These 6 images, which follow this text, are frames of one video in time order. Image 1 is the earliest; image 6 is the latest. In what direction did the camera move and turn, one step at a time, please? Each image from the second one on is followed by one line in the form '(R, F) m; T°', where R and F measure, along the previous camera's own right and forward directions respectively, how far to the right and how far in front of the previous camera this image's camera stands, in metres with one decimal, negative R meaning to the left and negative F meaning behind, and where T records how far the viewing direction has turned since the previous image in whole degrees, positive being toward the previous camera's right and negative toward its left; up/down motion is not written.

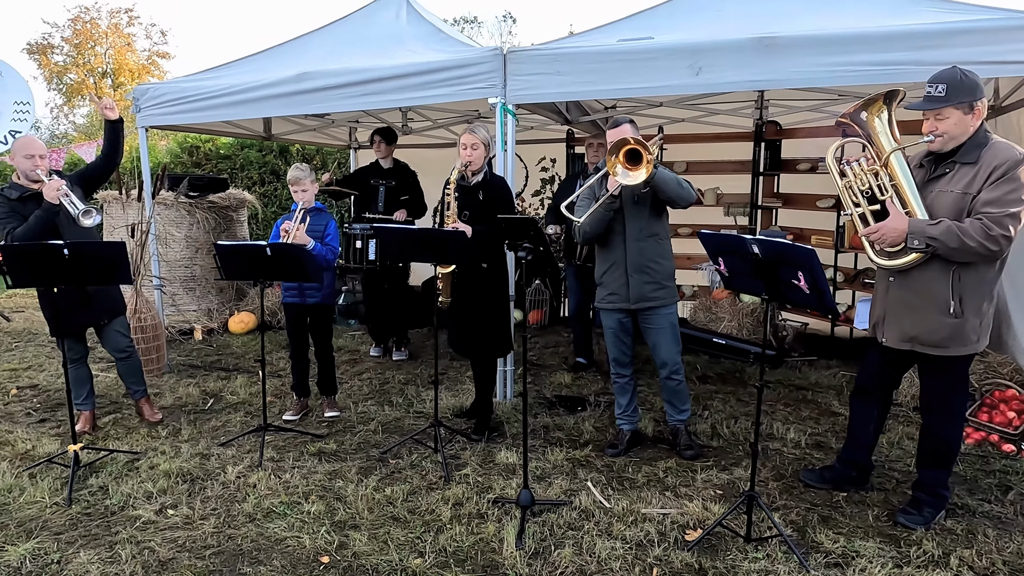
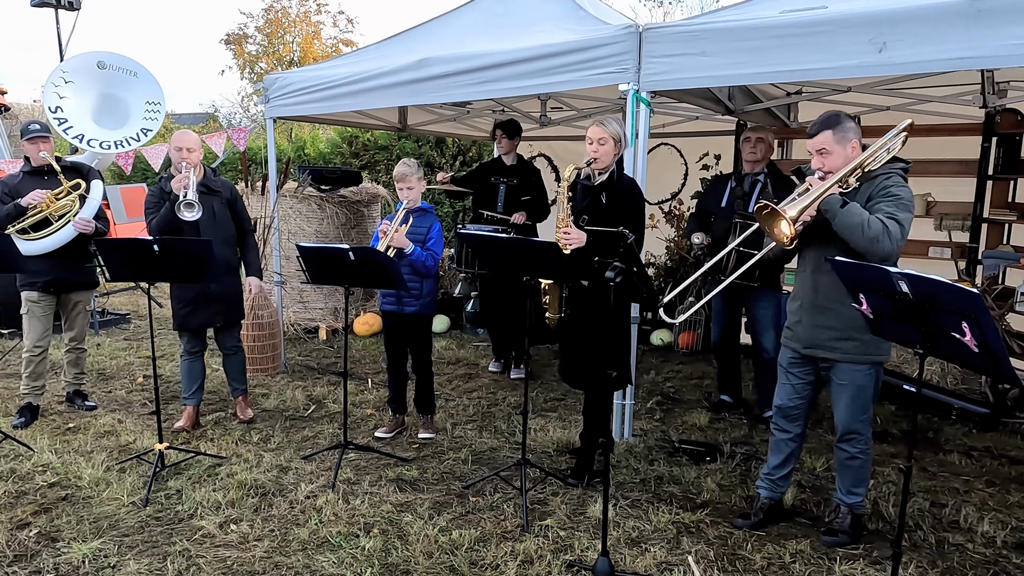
(+0.4, +0.5) m; -15°
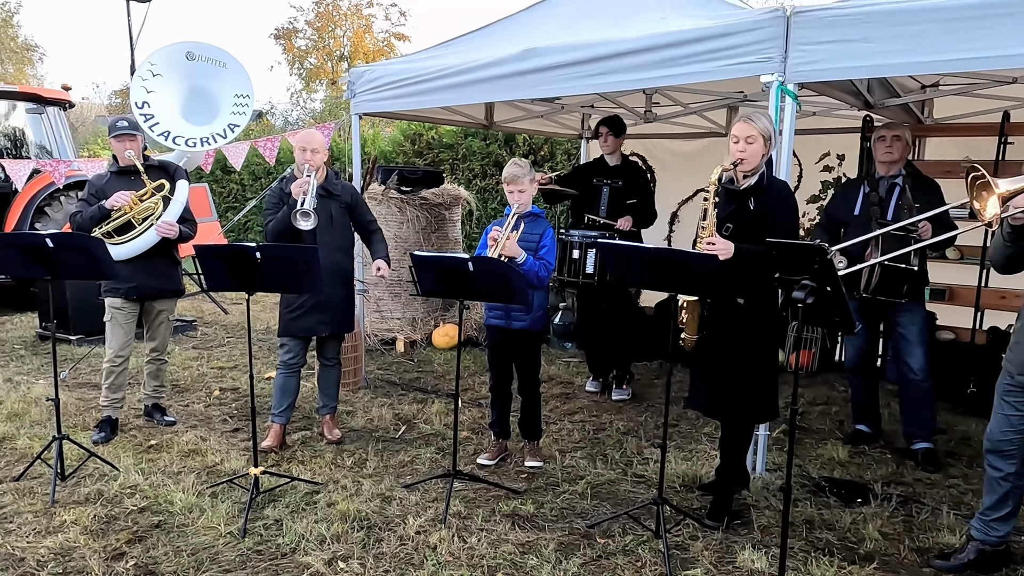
(-0.5, +0.3) m; -1°
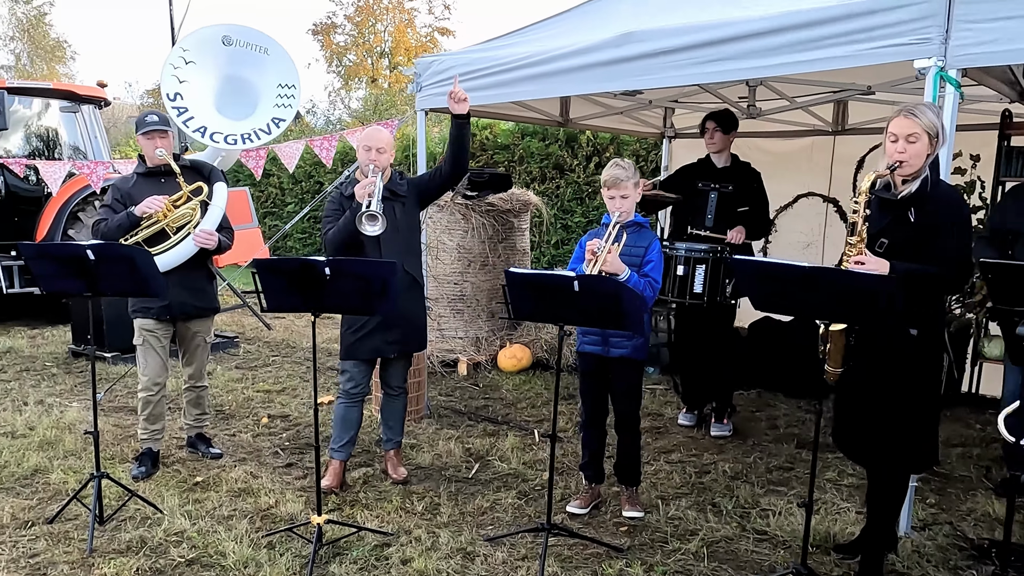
(-0.3, +0.4) m; -2°
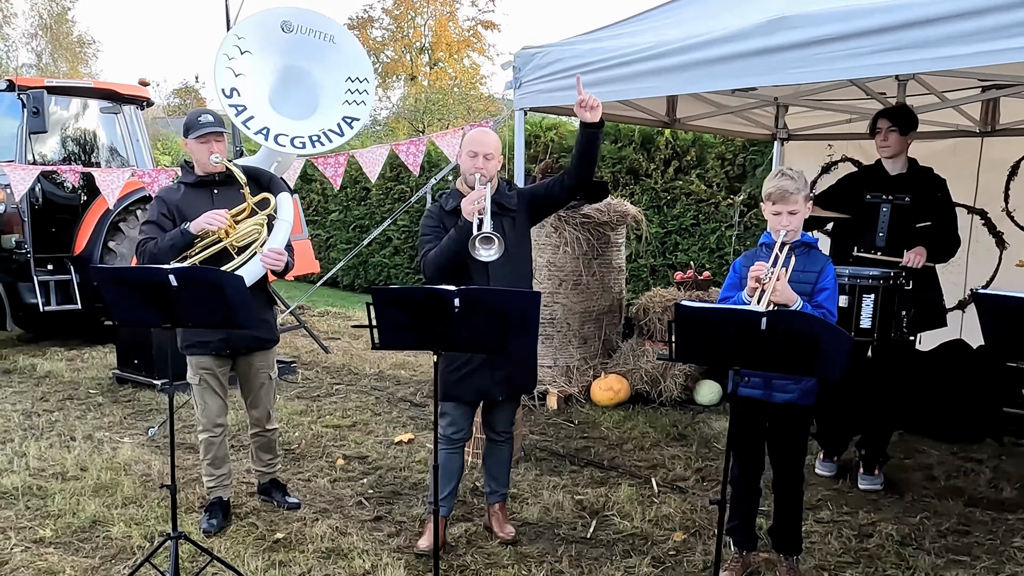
(-0.5, +0.4) m; 0°
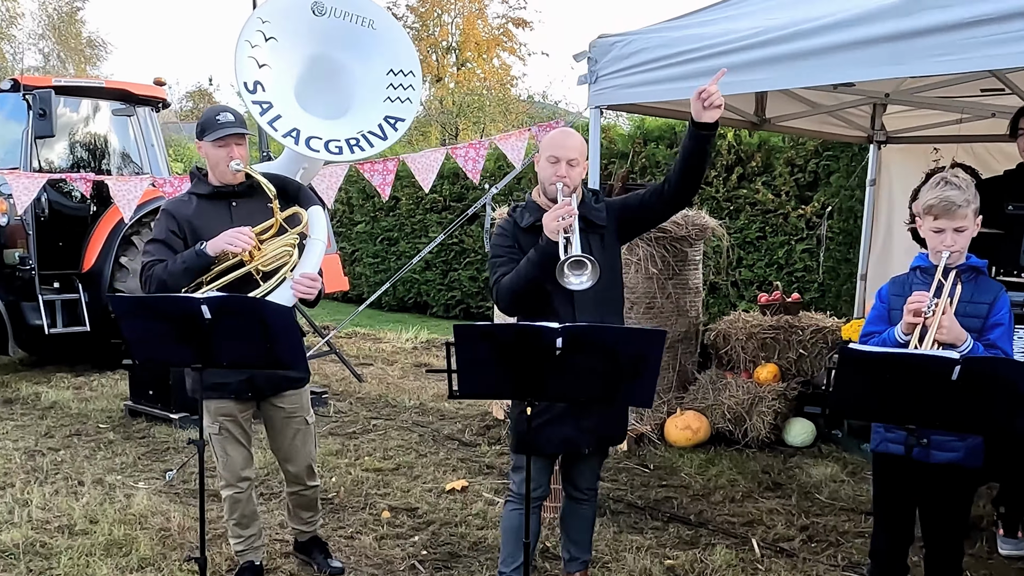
(-0.3, +0.4) m; 0°
